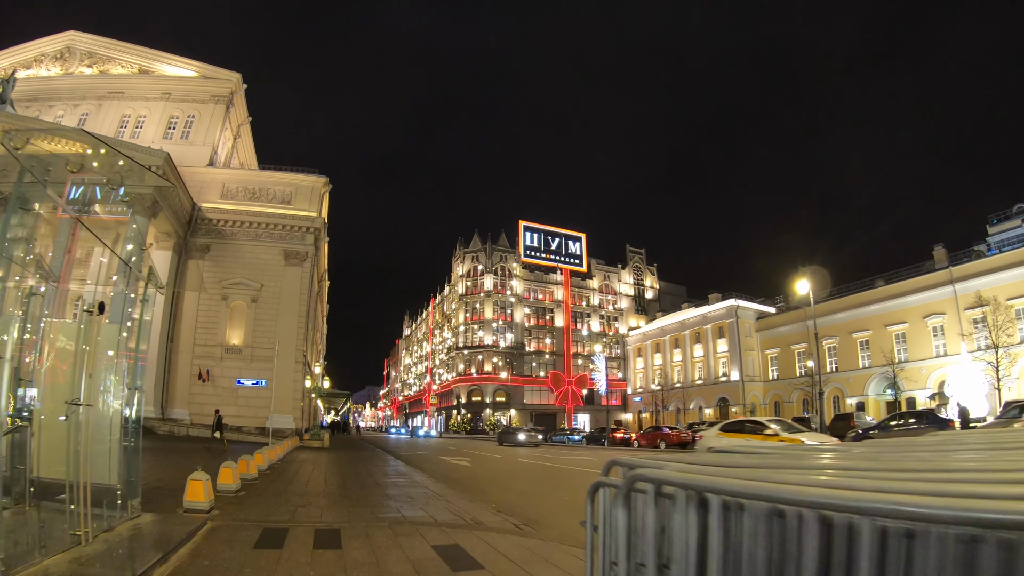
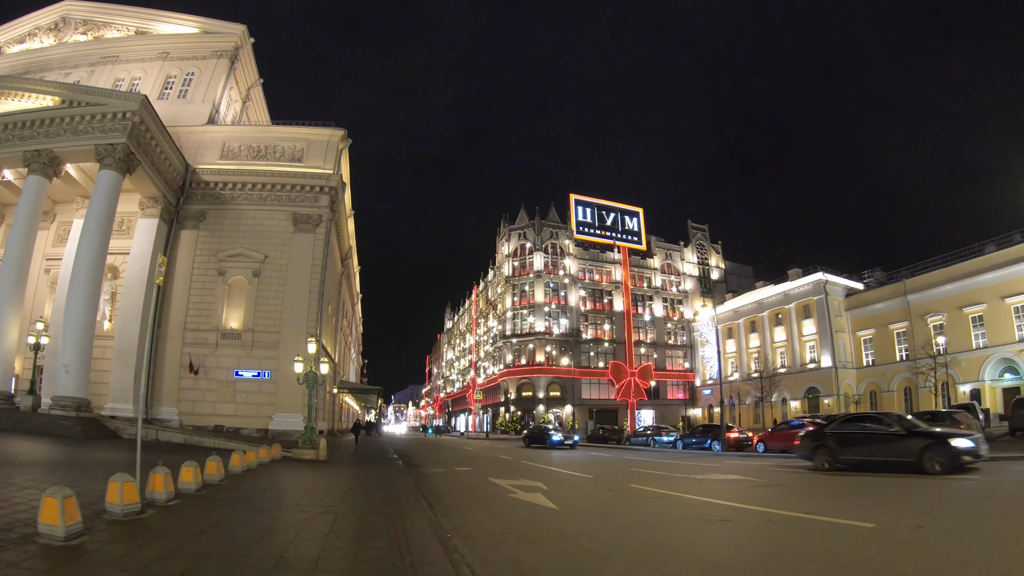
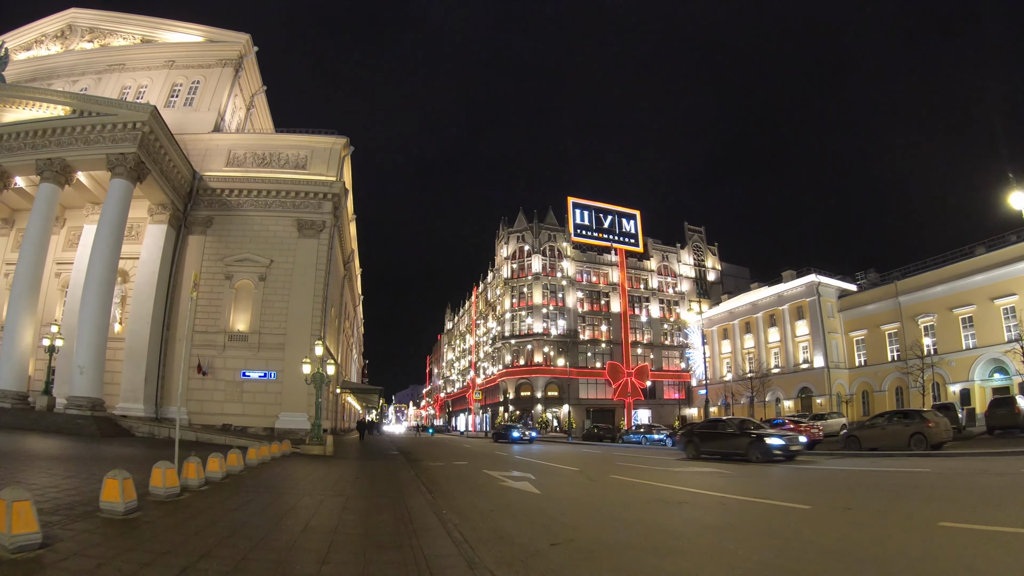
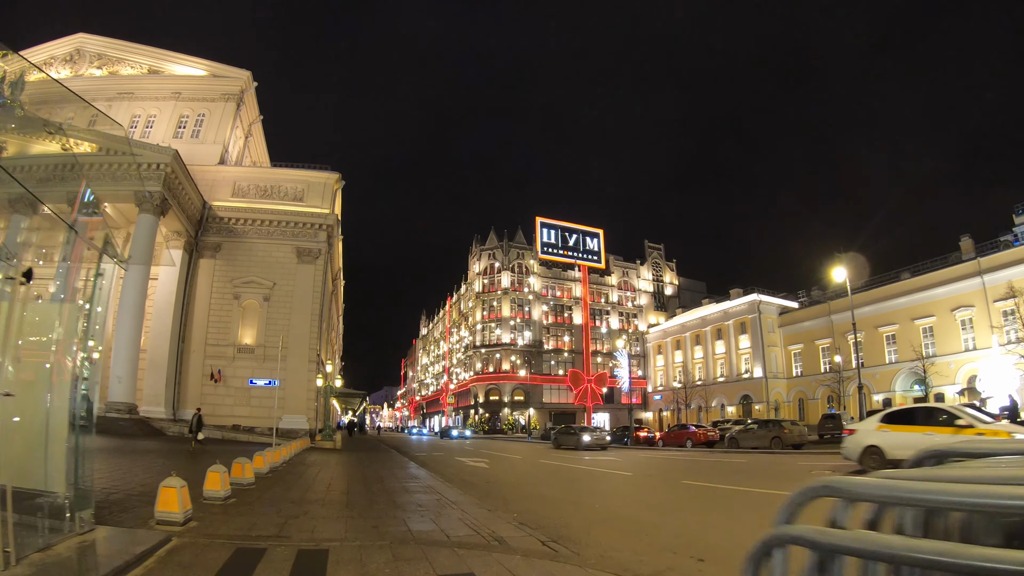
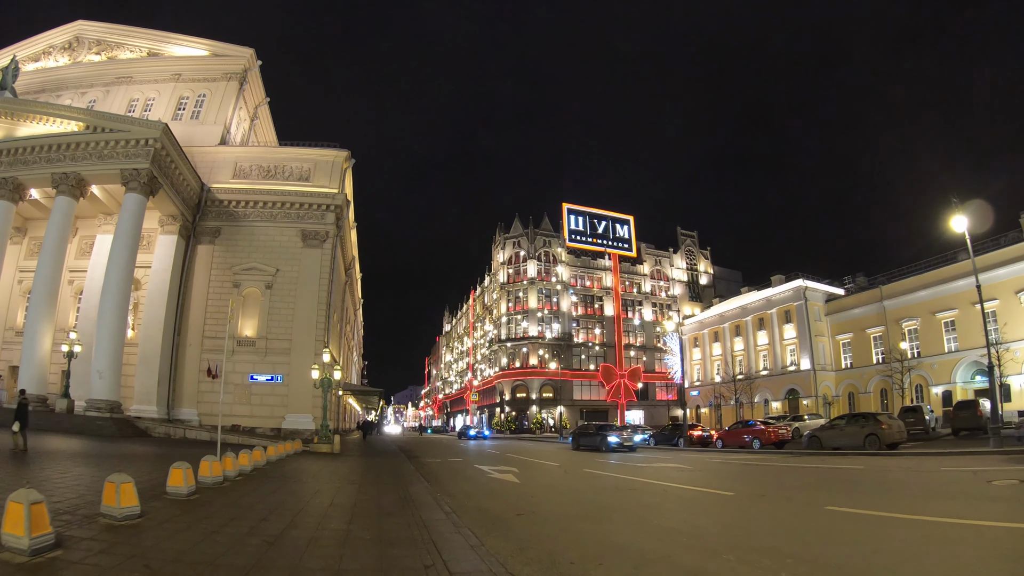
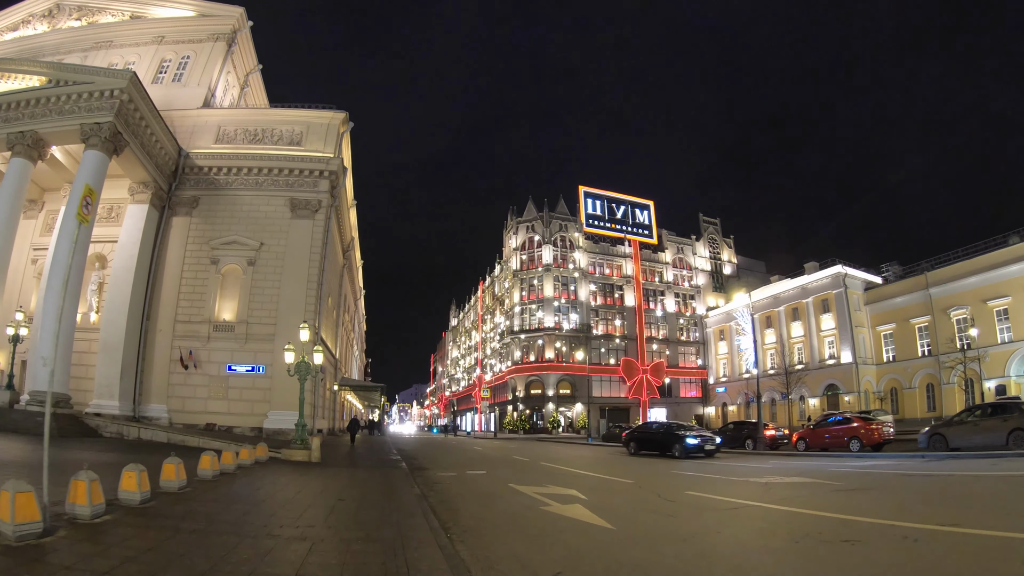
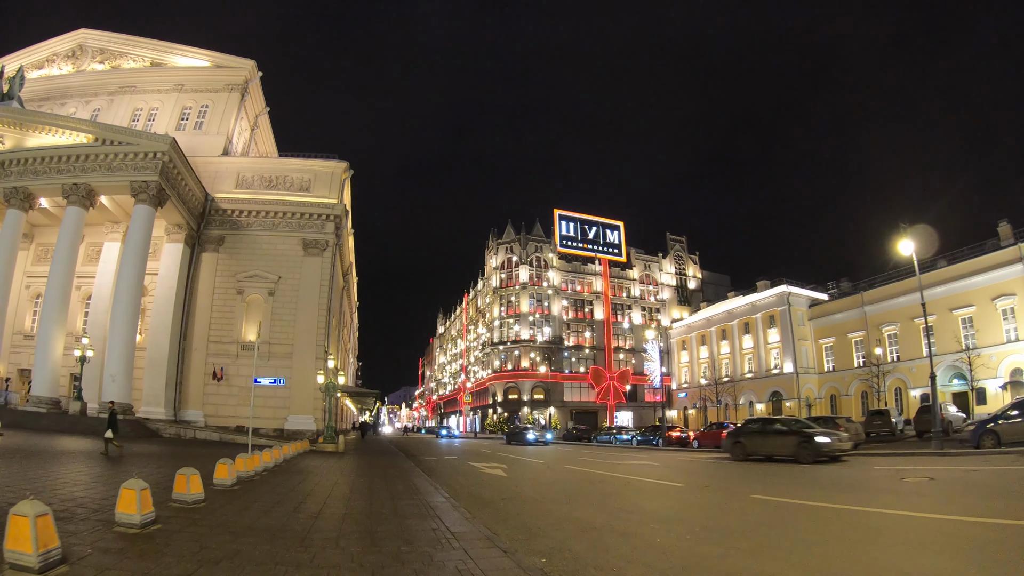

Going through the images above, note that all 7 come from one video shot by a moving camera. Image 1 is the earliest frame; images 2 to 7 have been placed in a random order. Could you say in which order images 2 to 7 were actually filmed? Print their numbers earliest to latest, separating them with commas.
4, 7, 5, 3, 2, 6
